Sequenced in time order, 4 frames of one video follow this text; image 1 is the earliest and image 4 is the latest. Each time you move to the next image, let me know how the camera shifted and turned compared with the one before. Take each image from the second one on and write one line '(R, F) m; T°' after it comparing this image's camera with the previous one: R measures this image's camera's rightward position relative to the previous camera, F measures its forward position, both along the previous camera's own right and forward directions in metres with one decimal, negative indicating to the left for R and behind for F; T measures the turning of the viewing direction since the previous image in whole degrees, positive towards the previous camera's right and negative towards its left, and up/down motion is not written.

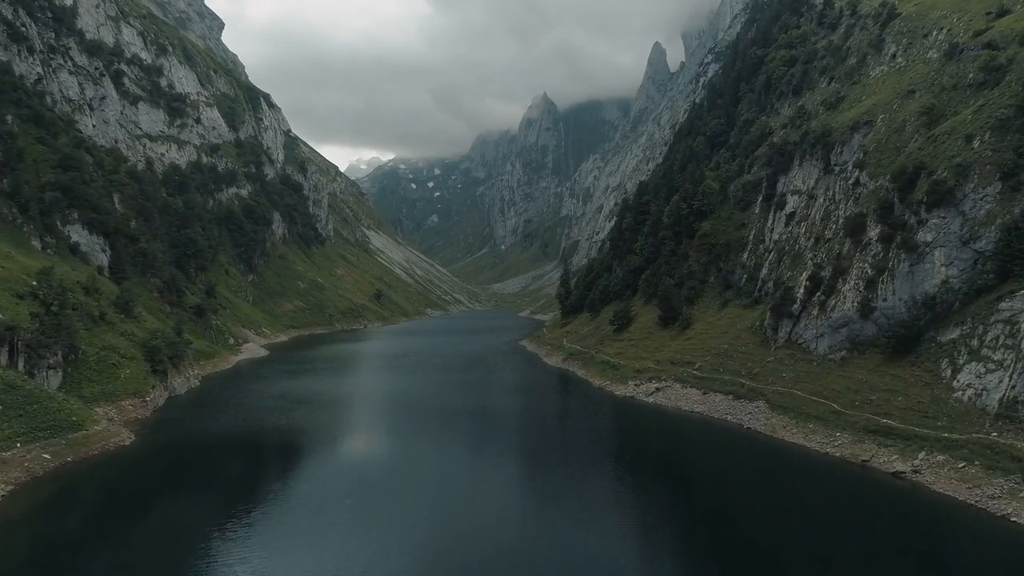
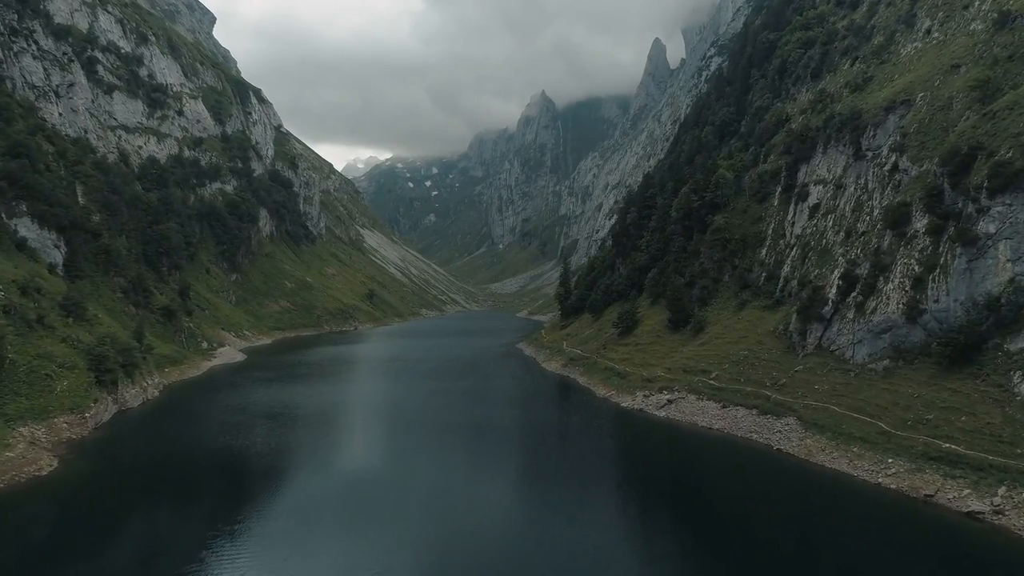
(+0.5, +7.9) m; 0°
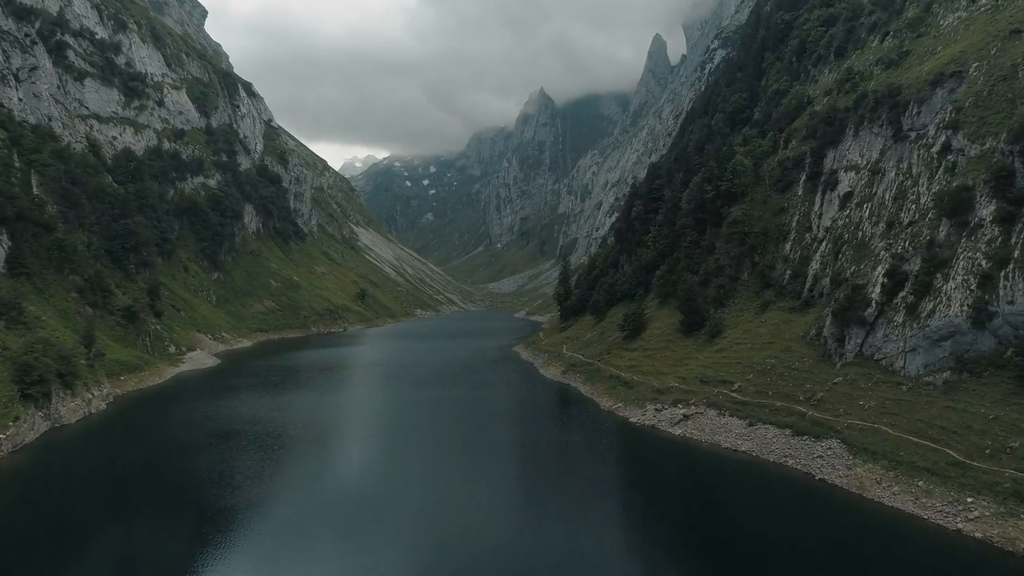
(+0.5, +8.2) m; 0°
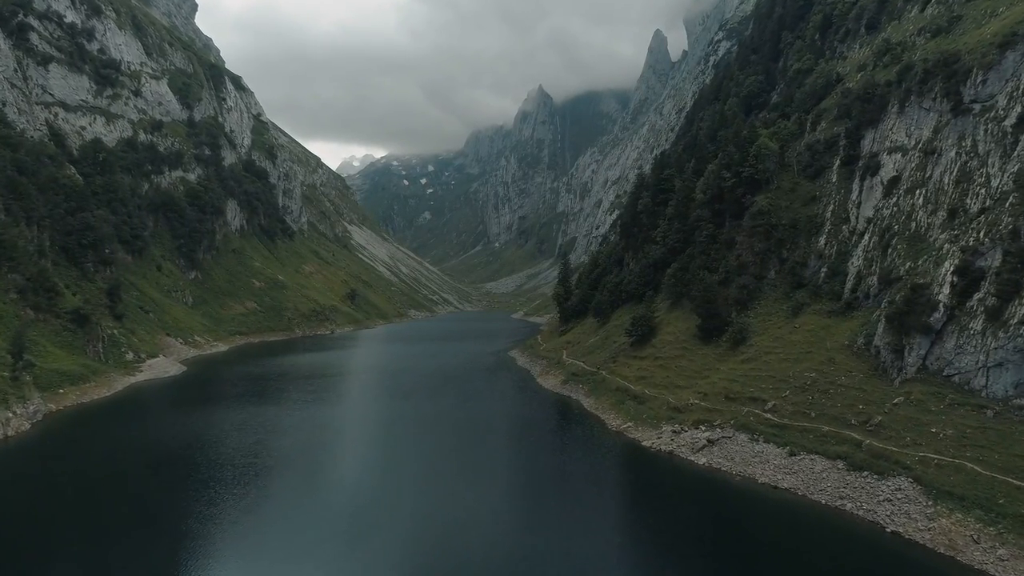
(+0.6, +9.0) m; 0°
